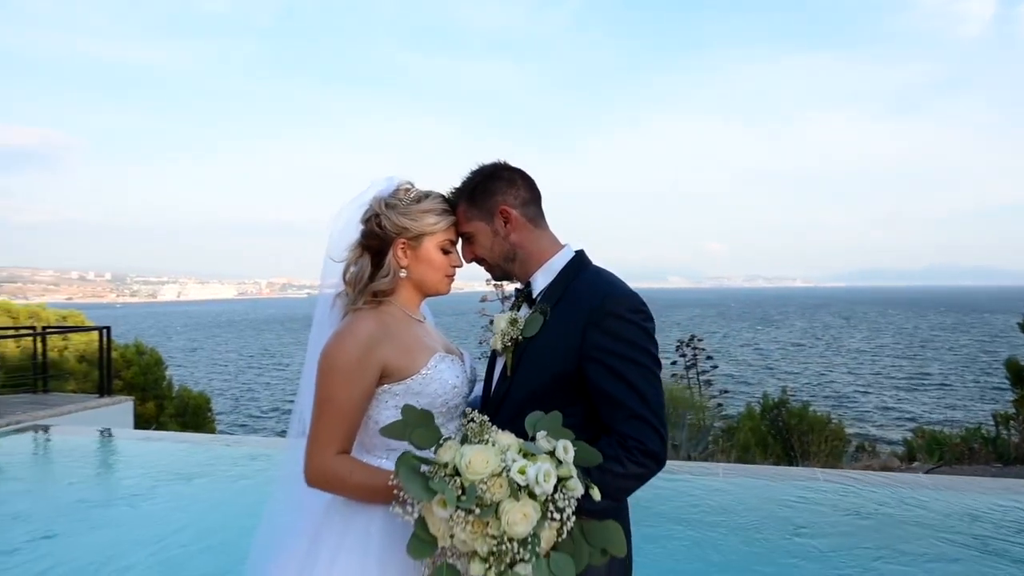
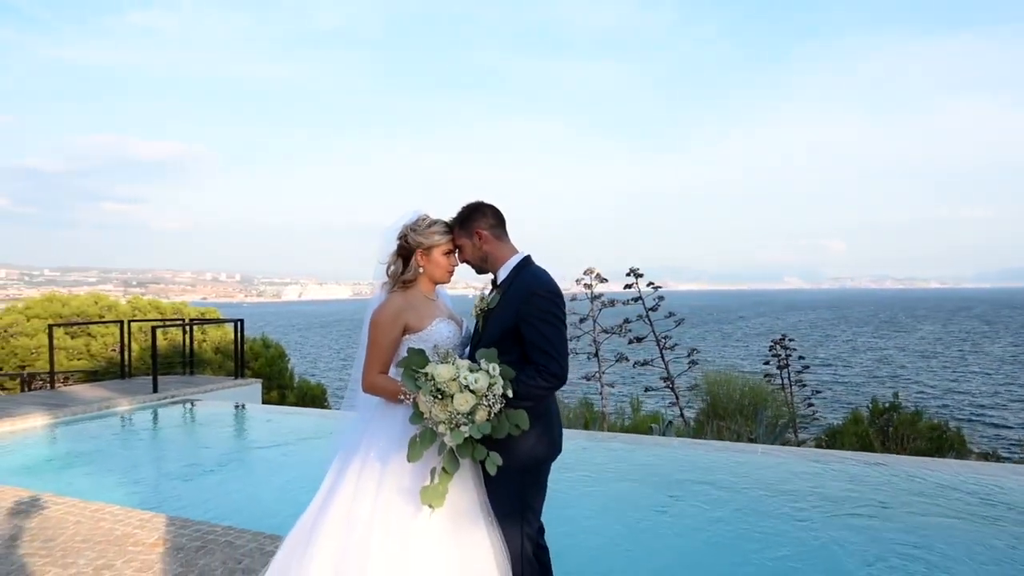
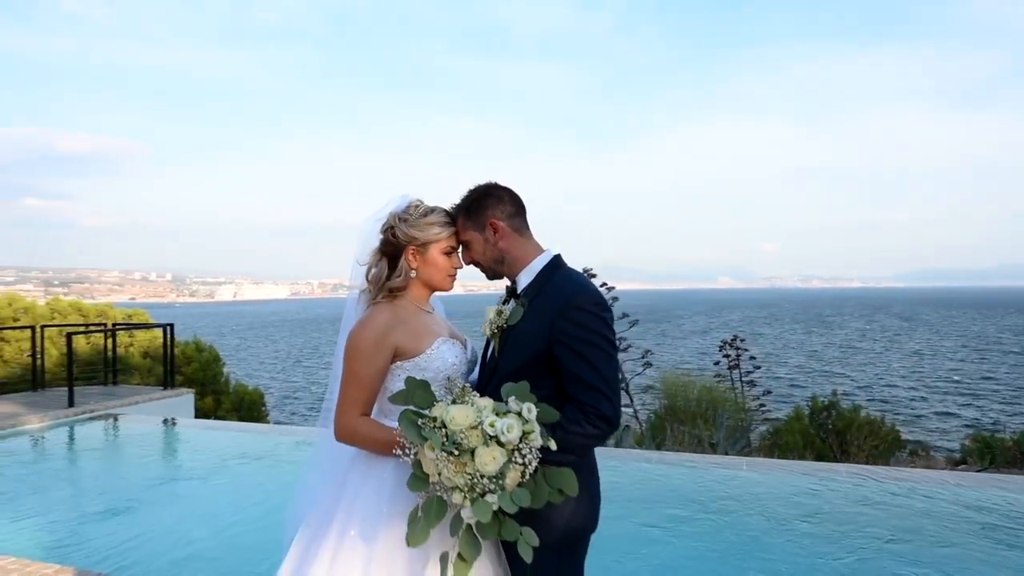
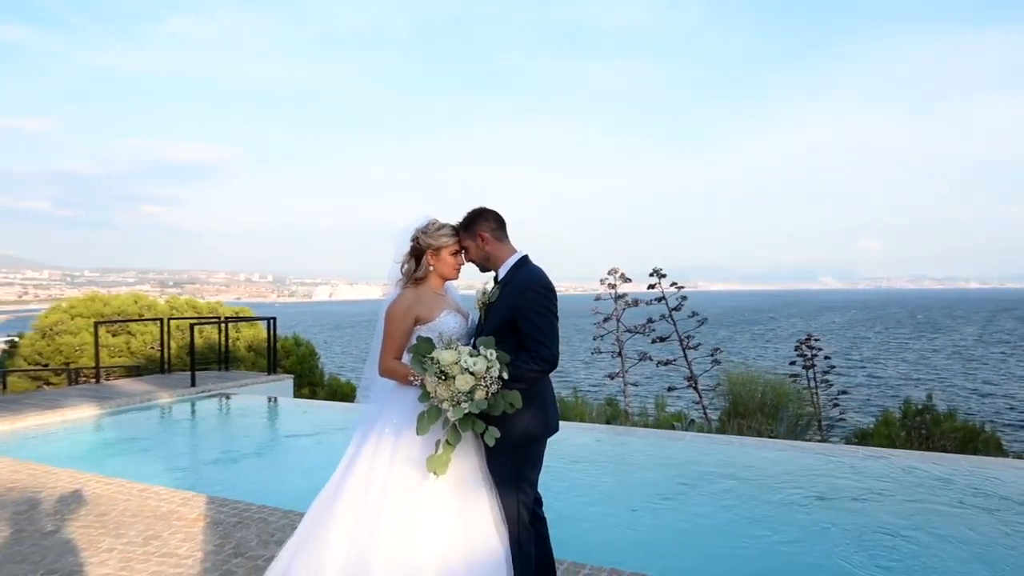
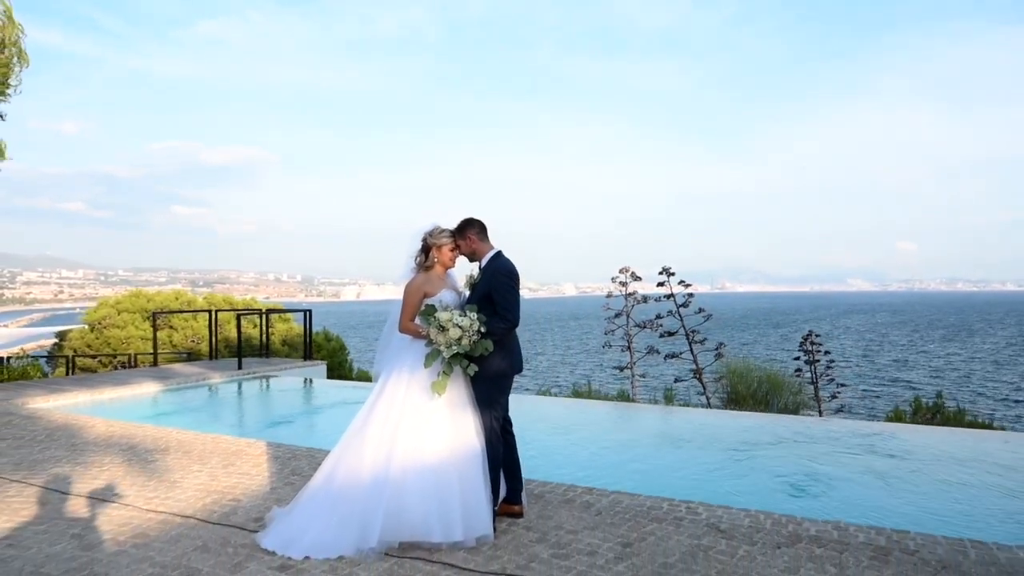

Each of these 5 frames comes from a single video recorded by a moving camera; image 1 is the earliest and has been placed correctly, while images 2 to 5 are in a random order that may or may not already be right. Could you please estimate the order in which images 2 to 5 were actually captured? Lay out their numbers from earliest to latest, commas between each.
3, 2, 4, 5
